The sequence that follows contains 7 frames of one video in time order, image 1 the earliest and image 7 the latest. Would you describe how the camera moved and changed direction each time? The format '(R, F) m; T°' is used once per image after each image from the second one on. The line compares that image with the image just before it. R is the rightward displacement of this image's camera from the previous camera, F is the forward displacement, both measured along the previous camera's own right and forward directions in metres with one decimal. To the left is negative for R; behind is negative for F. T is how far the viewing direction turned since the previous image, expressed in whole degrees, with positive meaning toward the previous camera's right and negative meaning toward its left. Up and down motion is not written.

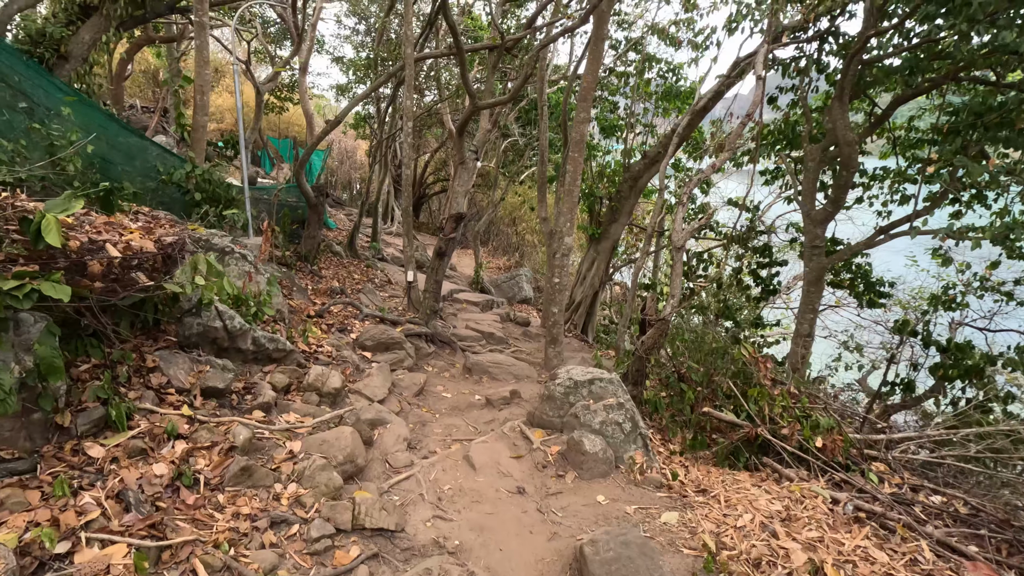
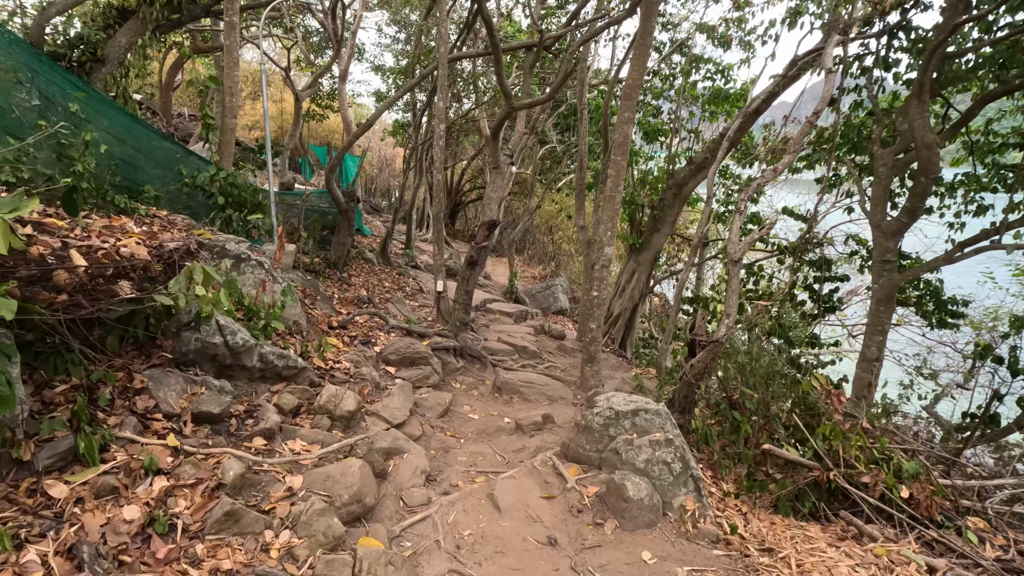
(0.0, +0.4) m; -4°
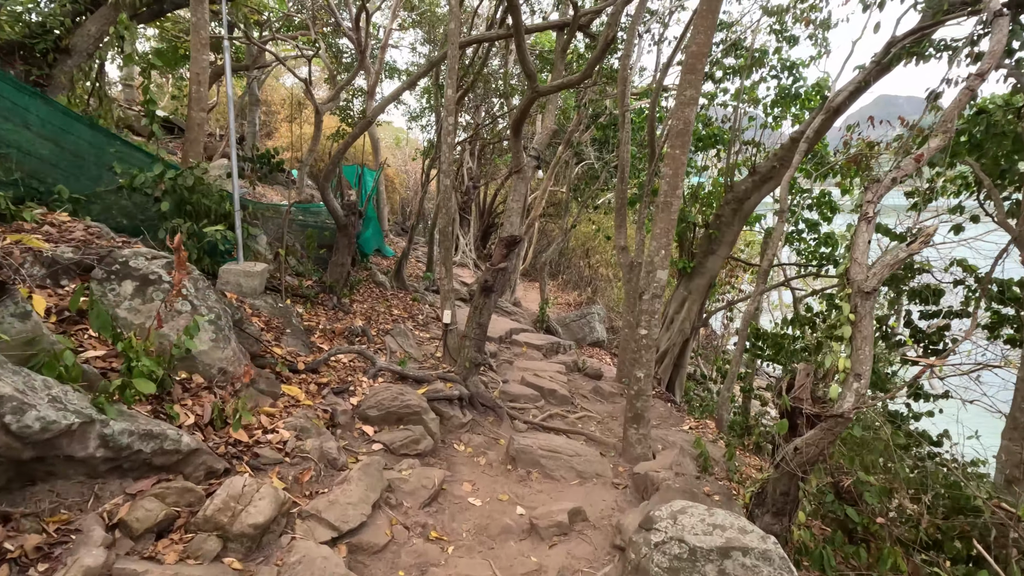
(+0.1, +1.1) m; -4°
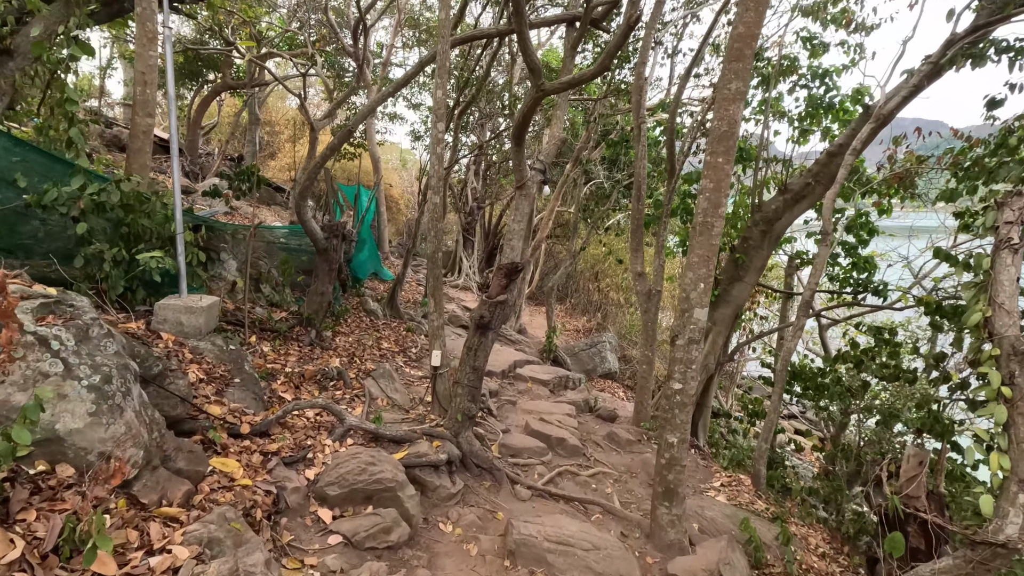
(0.0, +0.7) m; -1°
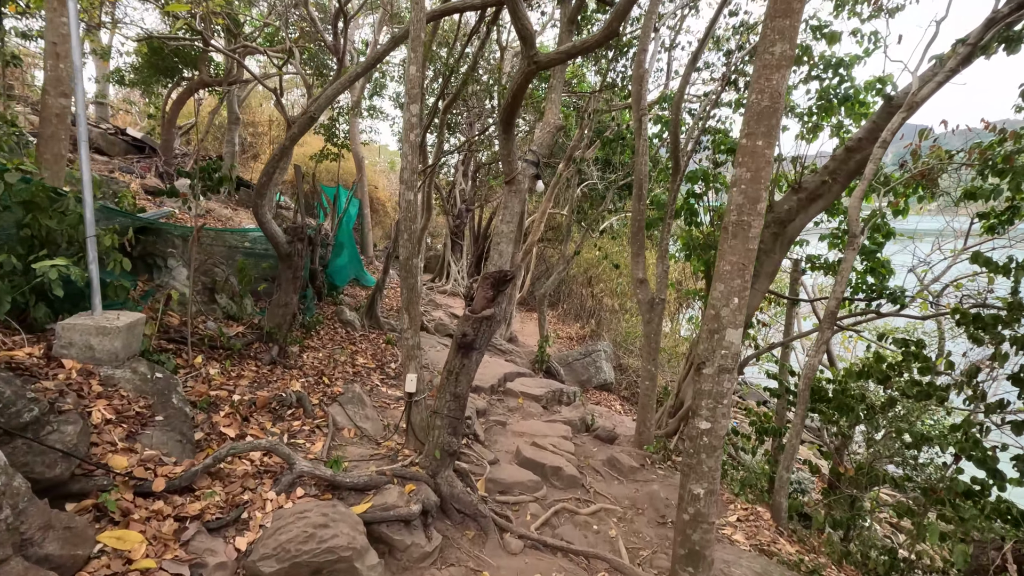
(0.0, +0.6) m; +1°
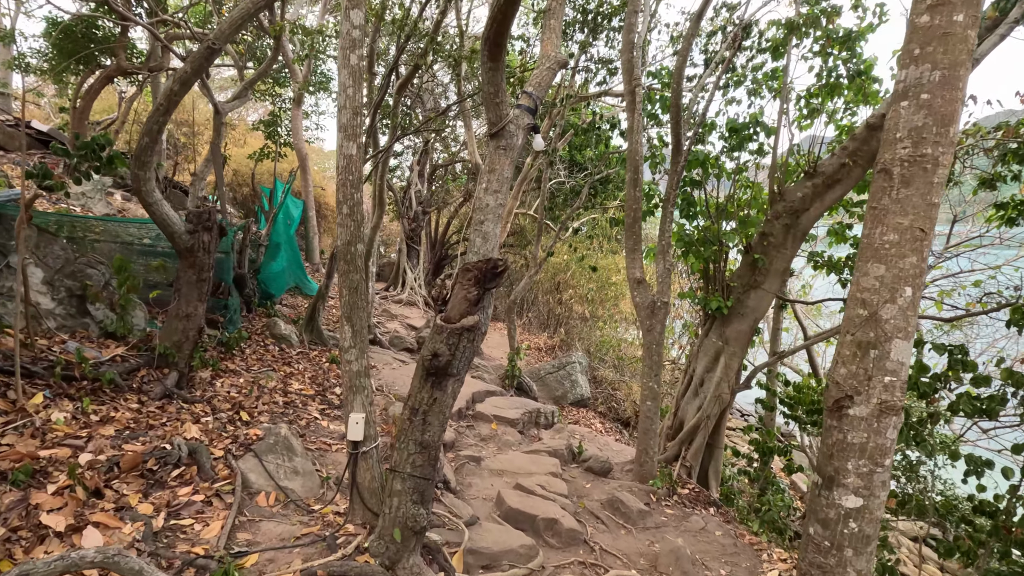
(-0.2, +1.0) m; +5°
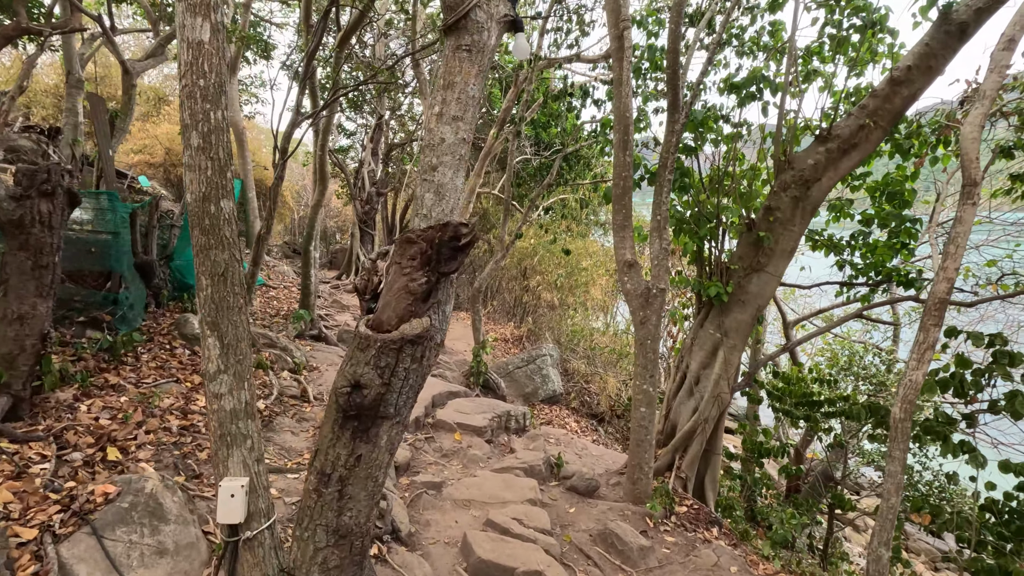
(0.0, +0.9) m; +4°
